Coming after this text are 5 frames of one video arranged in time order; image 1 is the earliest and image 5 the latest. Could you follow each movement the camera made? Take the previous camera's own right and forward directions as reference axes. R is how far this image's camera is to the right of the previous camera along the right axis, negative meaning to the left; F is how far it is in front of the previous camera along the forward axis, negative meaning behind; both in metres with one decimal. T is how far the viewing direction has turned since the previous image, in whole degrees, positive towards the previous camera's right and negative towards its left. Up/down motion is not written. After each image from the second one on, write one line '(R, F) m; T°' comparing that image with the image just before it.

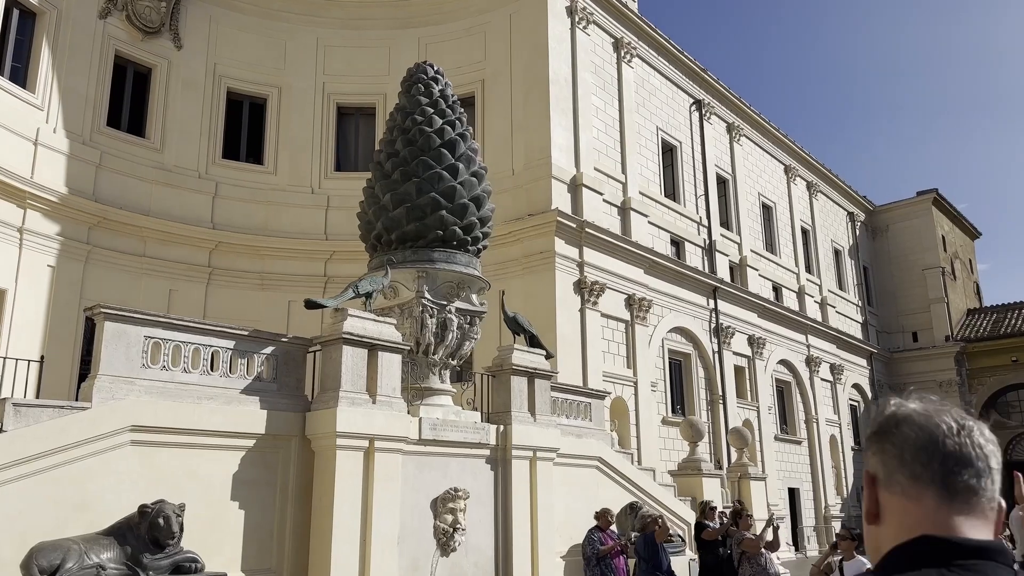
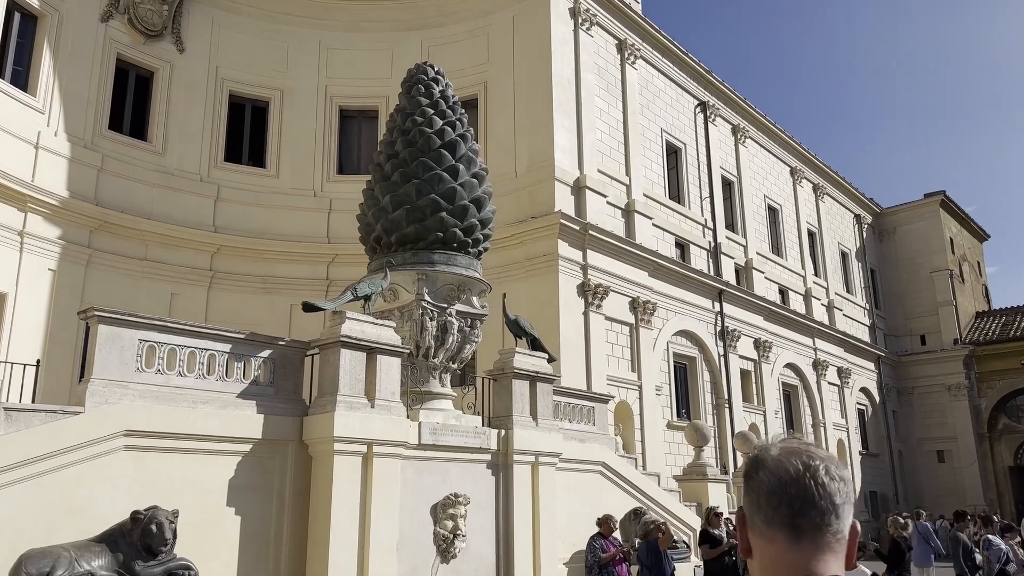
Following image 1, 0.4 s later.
(+0.1, +0.1) m; 0°
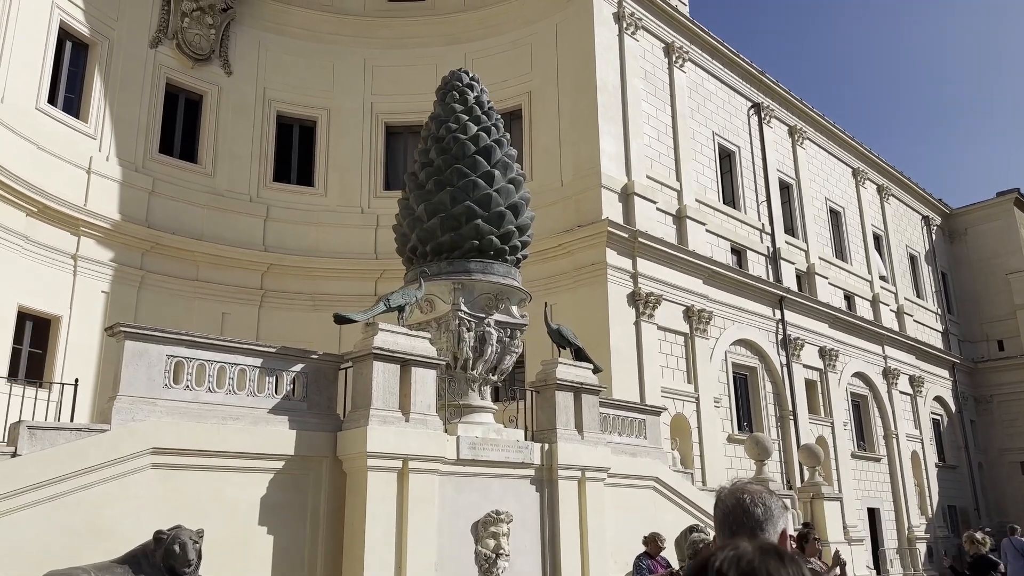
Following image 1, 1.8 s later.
(+0.3, +0.4) m; -4°
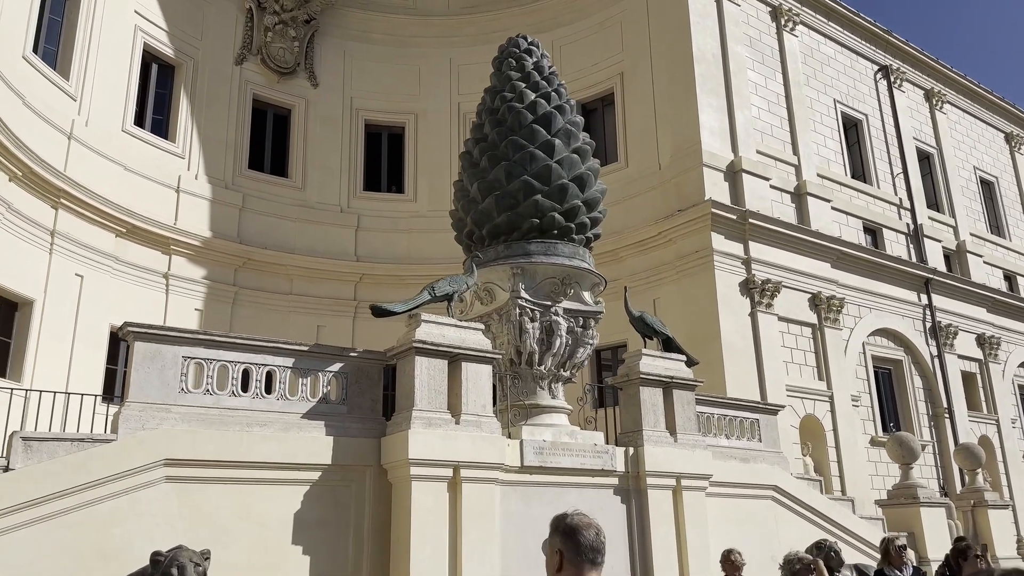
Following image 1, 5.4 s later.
(+0.7, +1.3) m; -9°
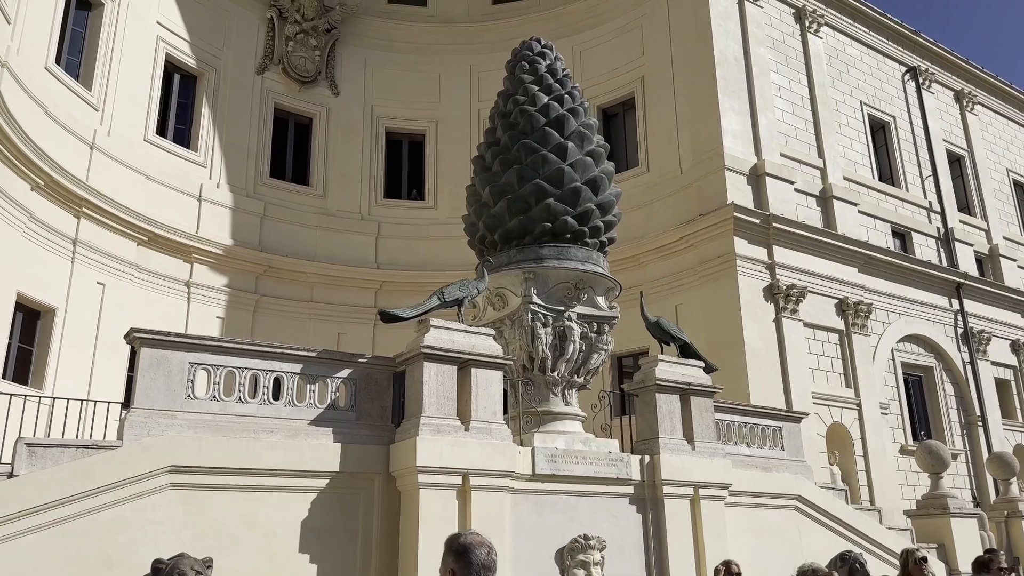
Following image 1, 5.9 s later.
(+0.2, +0.1) m; -2°
